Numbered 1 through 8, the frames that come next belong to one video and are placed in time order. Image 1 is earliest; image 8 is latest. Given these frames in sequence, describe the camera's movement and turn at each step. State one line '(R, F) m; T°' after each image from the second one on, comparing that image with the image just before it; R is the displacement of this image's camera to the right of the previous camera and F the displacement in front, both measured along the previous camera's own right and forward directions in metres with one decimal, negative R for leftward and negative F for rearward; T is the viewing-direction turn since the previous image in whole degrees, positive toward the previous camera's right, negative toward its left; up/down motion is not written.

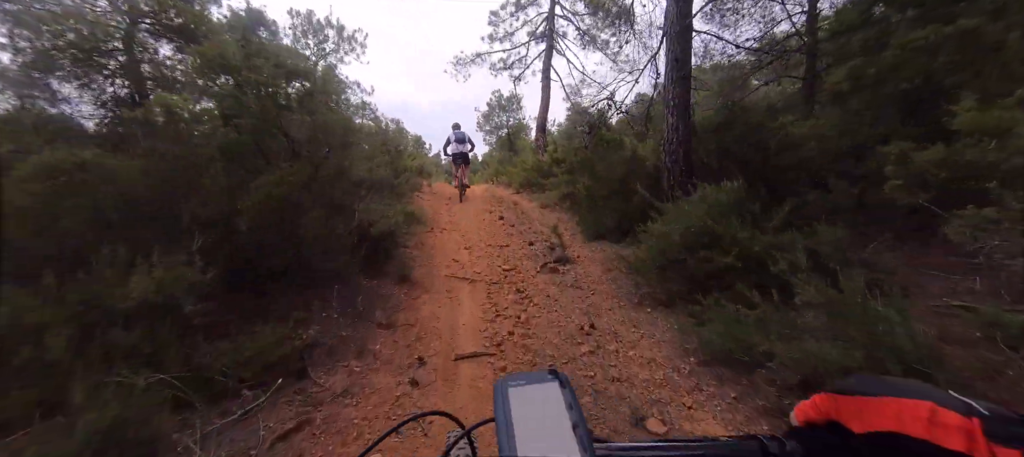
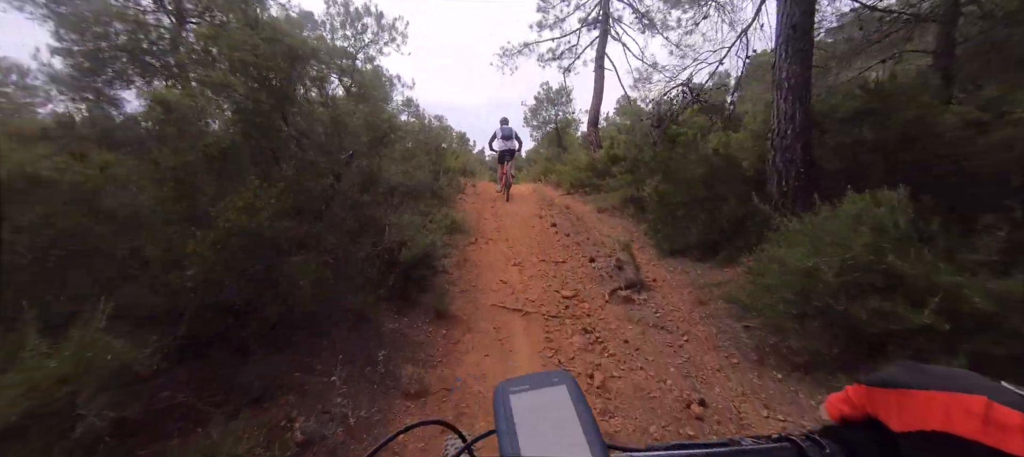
(-0.3, +1.1) m; -6°
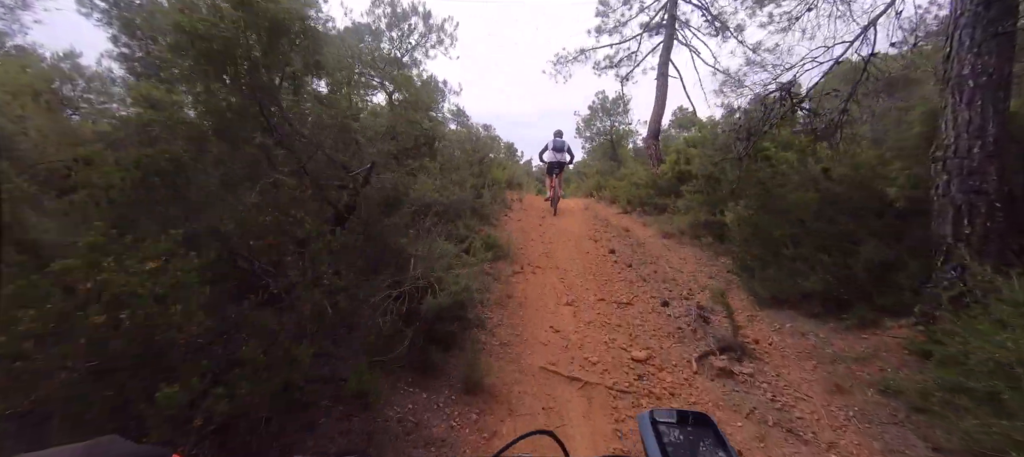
(-0.2, +1.1) m; -6°
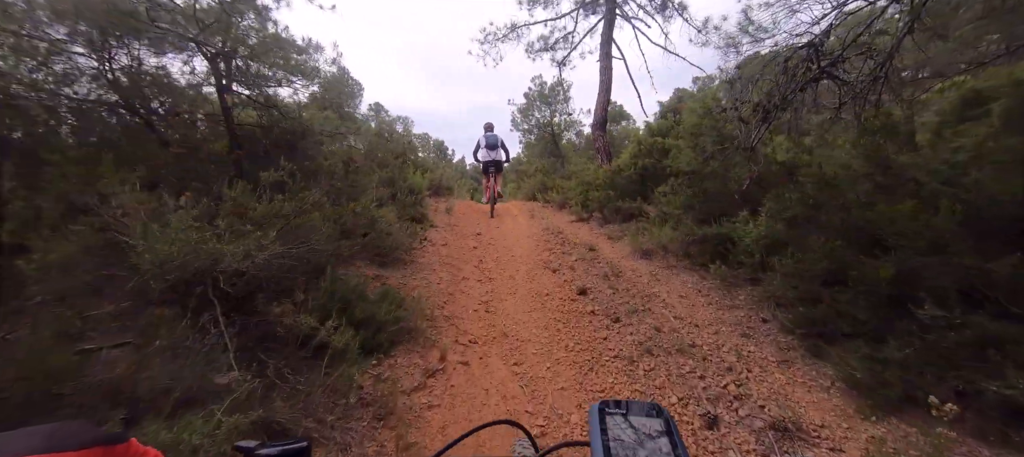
(+0.3, +2.6) m; +9°
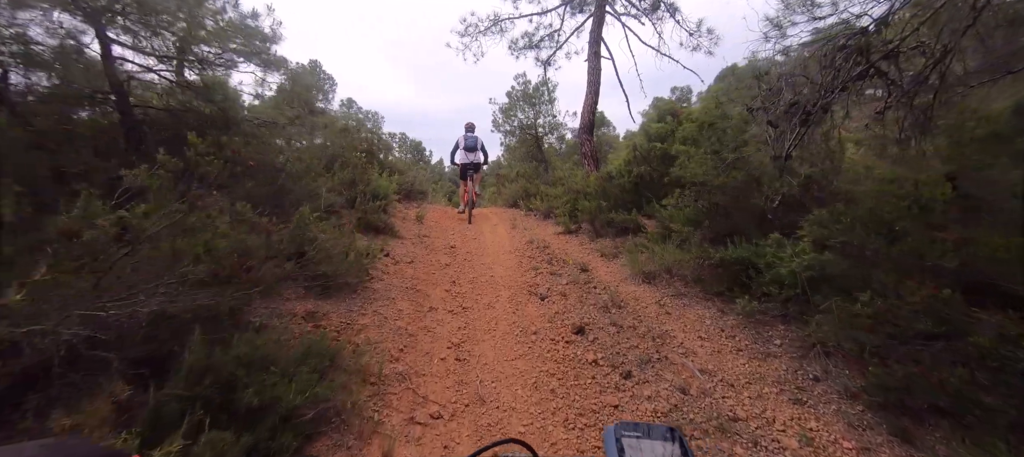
(0.0, +1.0) m; +3°
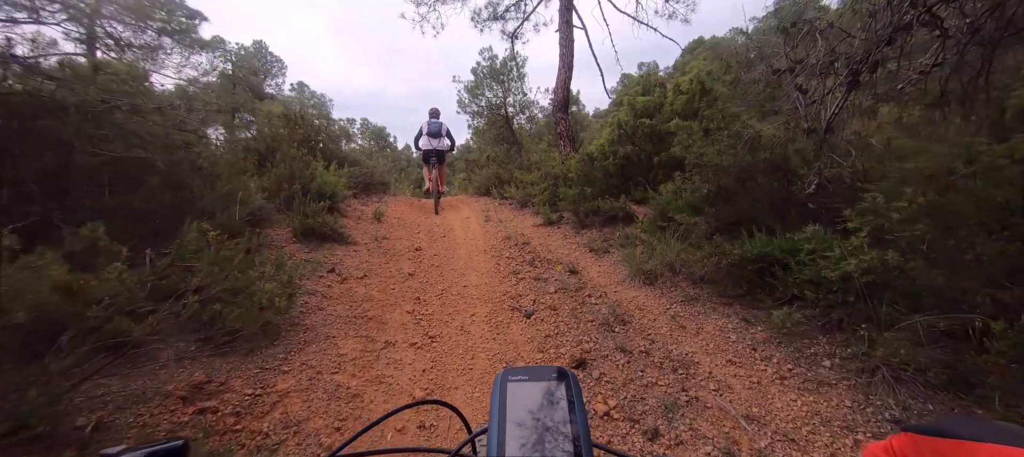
(0.0, +1.0) m; +4°
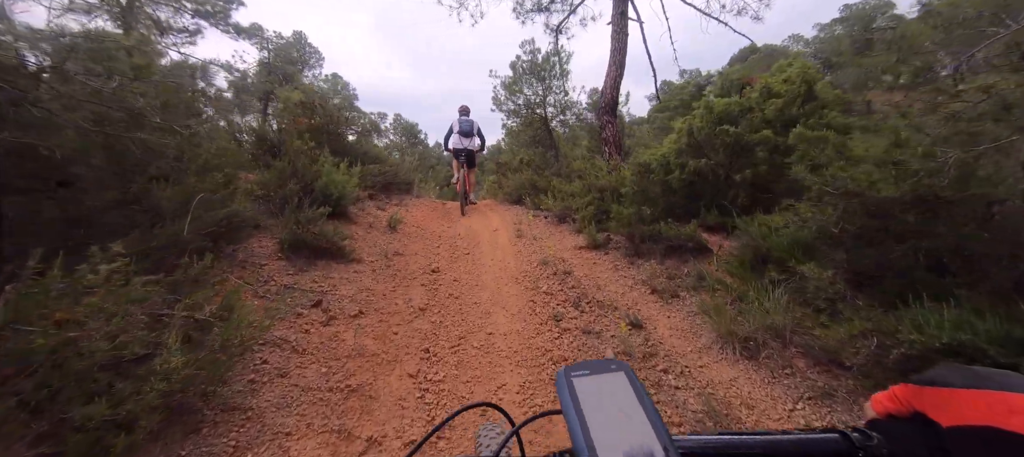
(-0.2, +1.2) m; -4°
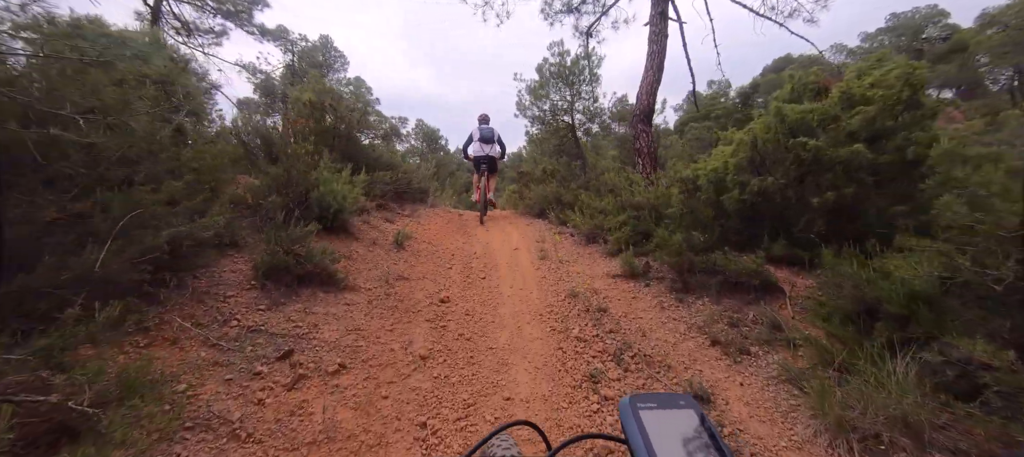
(-0.1, +0.8) m; -3°
